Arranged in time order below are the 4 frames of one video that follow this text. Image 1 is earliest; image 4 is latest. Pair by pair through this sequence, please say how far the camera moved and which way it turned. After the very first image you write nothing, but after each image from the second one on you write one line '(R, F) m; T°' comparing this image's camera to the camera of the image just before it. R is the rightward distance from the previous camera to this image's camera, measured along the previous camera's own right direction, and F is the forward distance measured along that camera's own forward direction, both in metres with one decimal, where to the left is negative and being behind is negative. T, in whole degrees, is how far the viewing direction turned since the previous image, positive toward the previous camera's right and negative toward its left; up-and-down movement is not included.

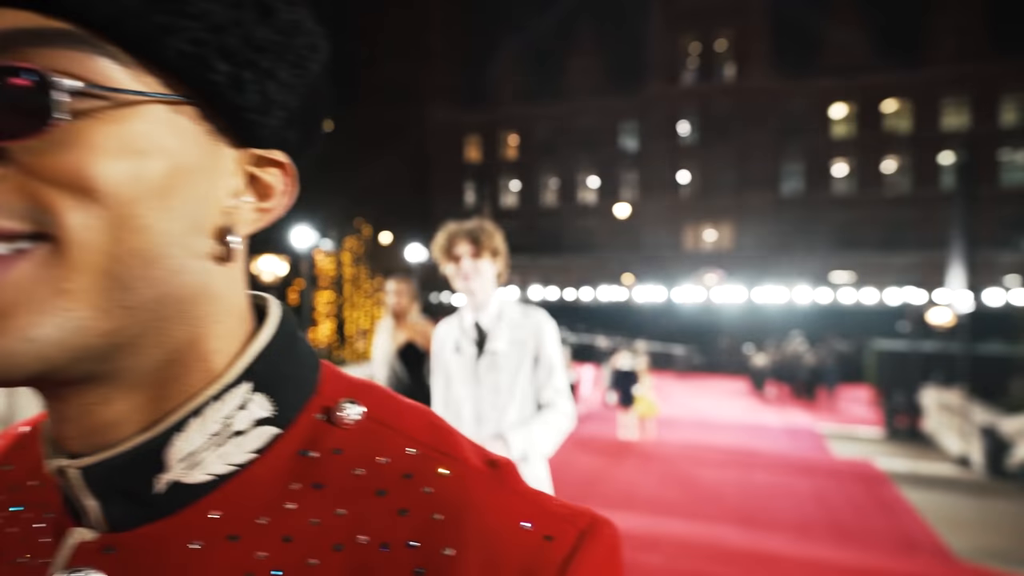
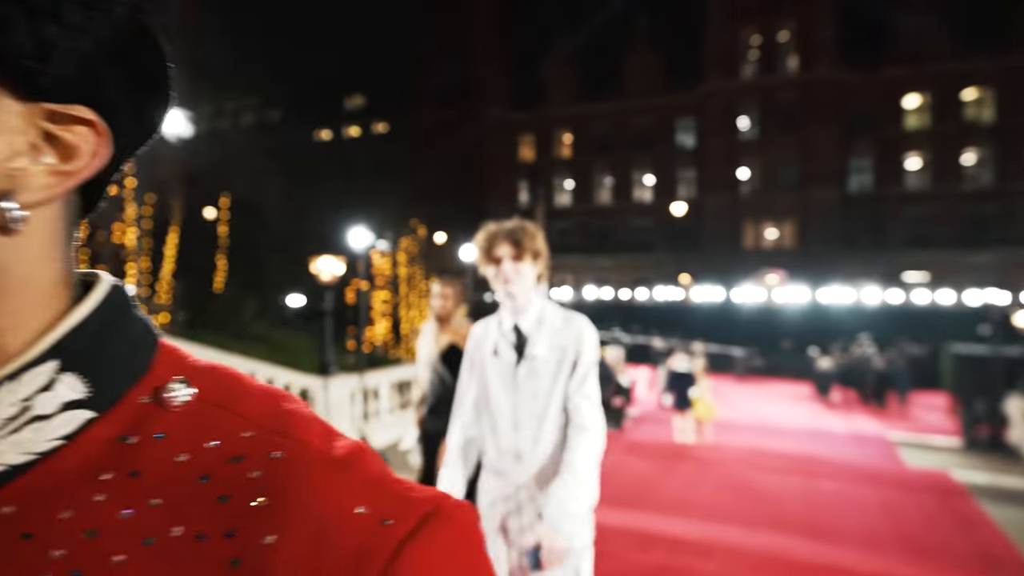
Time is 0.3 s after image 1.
(+0.1, +0.1) m; -5°
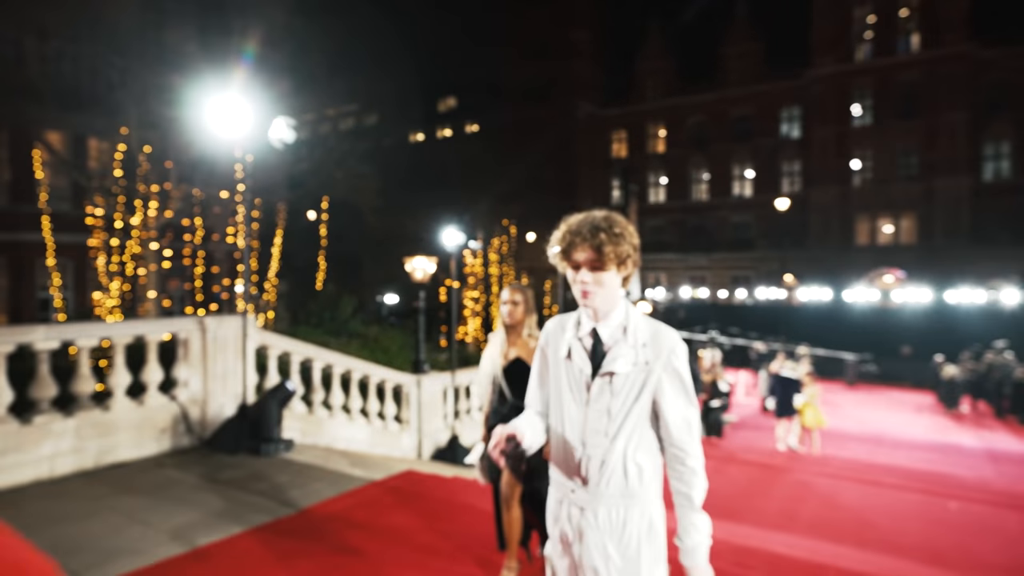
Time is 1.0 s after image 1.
(+0.1, +0.8) m; -8°
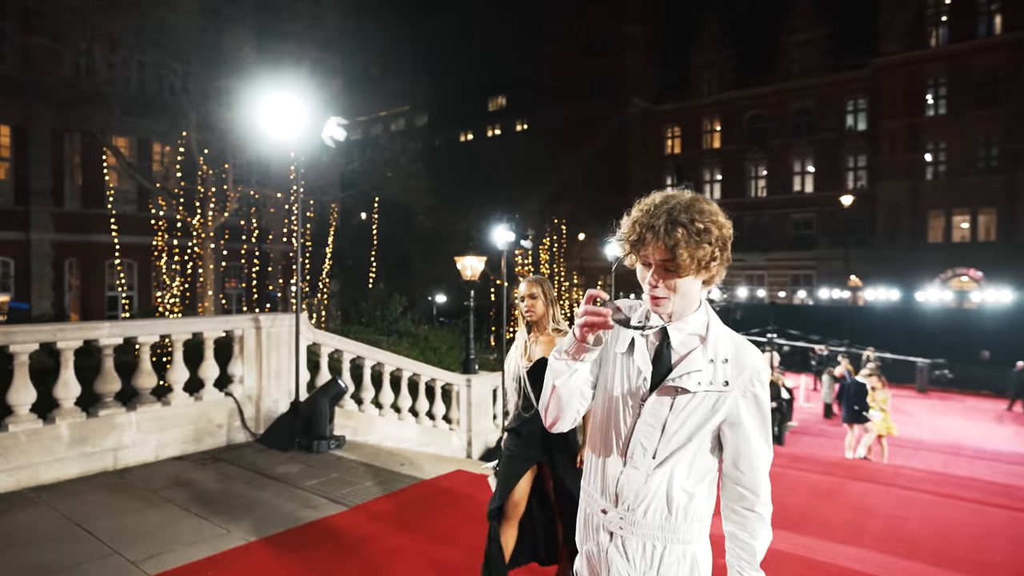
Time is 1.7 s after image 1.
(0.0, +0.9) m; -5°
